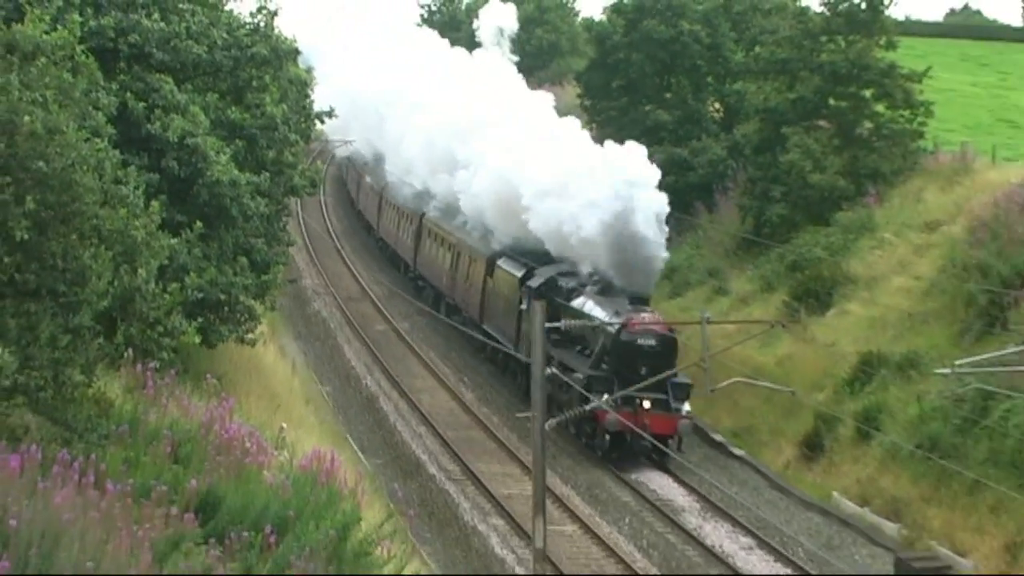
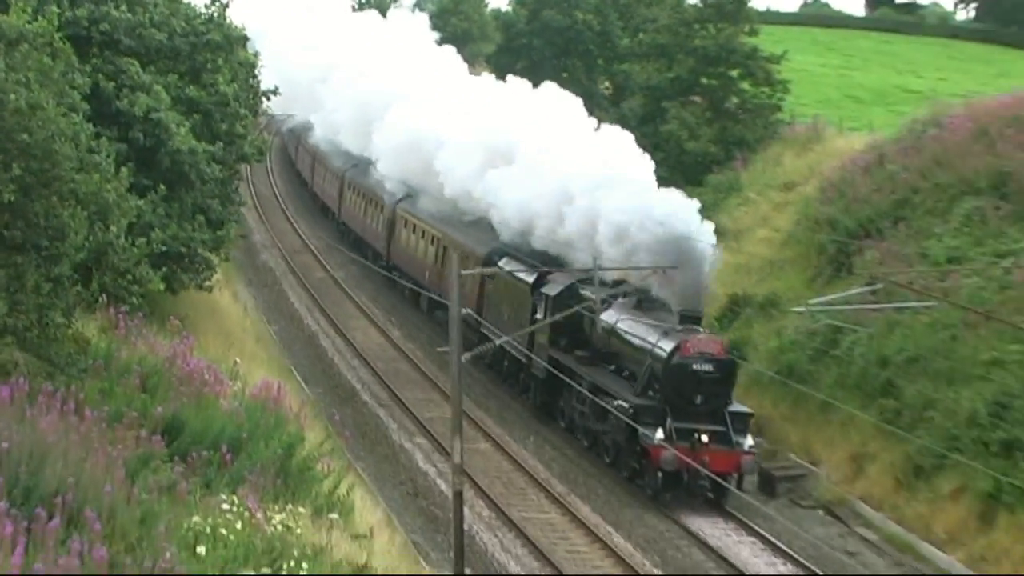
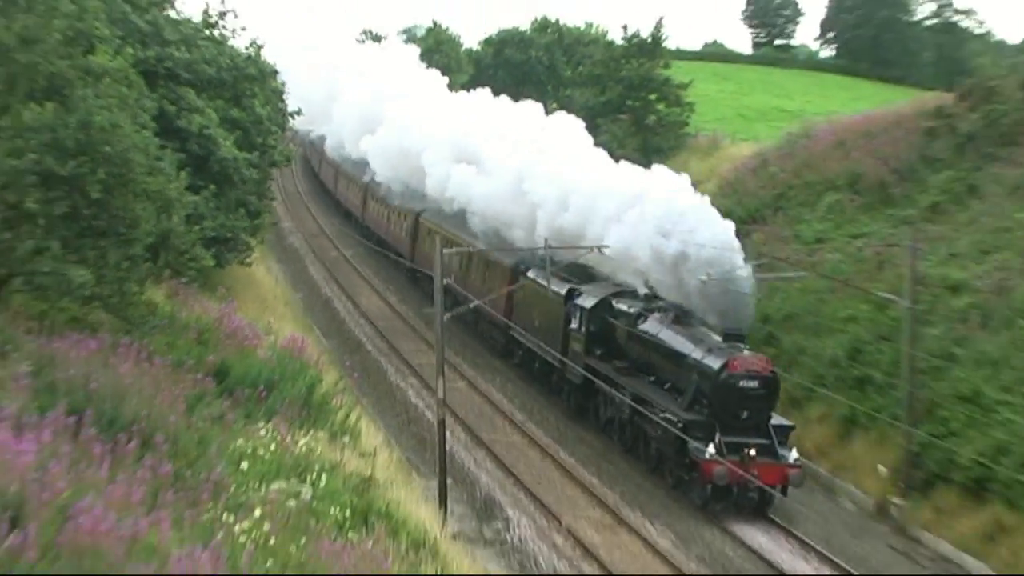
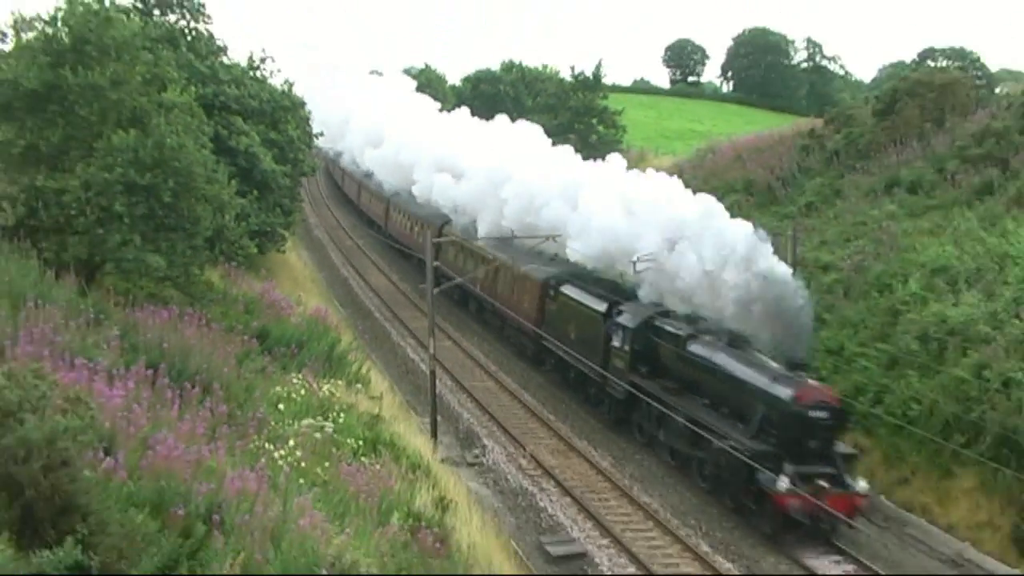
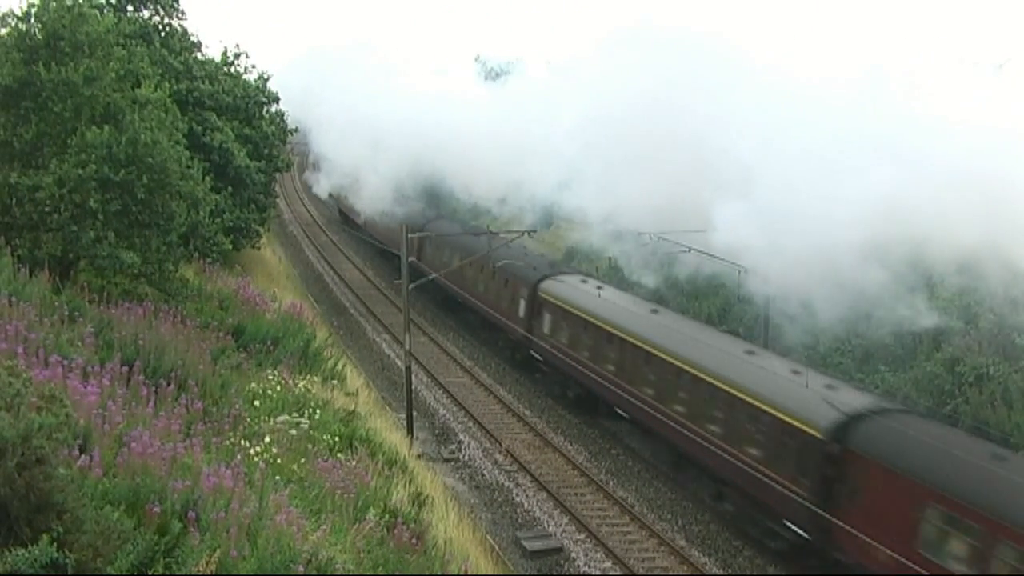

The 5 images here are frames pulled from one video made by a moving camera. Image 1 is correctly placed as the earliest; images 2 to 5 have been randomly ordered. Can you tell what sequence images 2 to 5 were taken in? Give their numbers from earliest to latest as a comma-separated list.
2, 3, 4, 5
